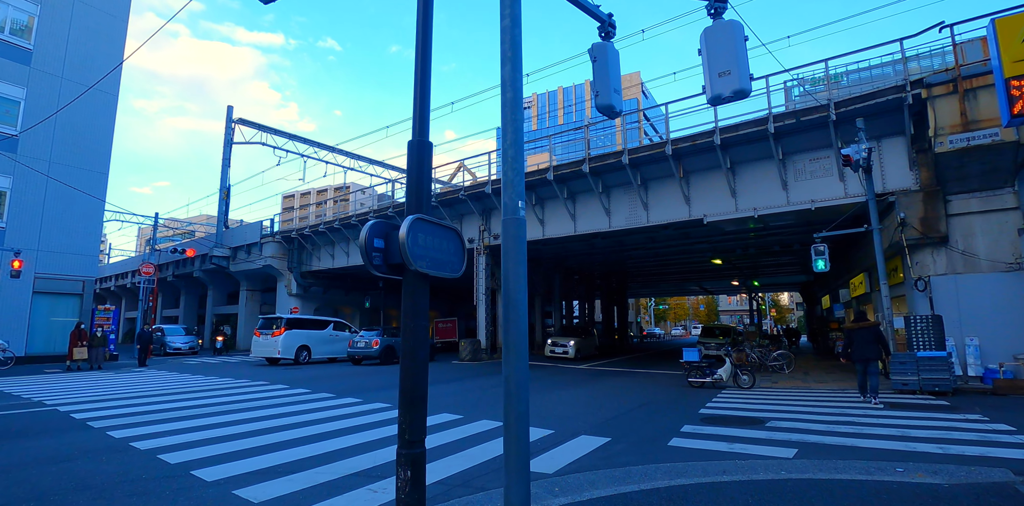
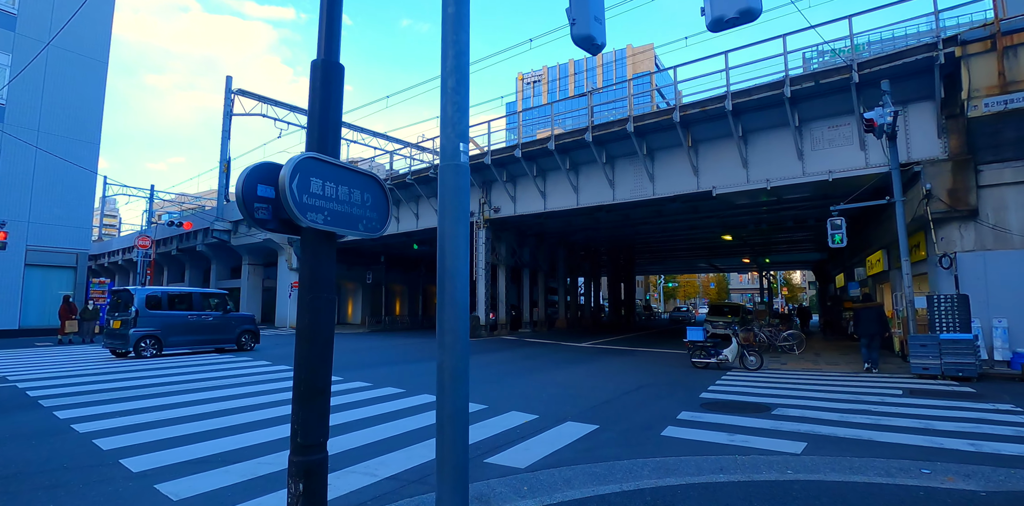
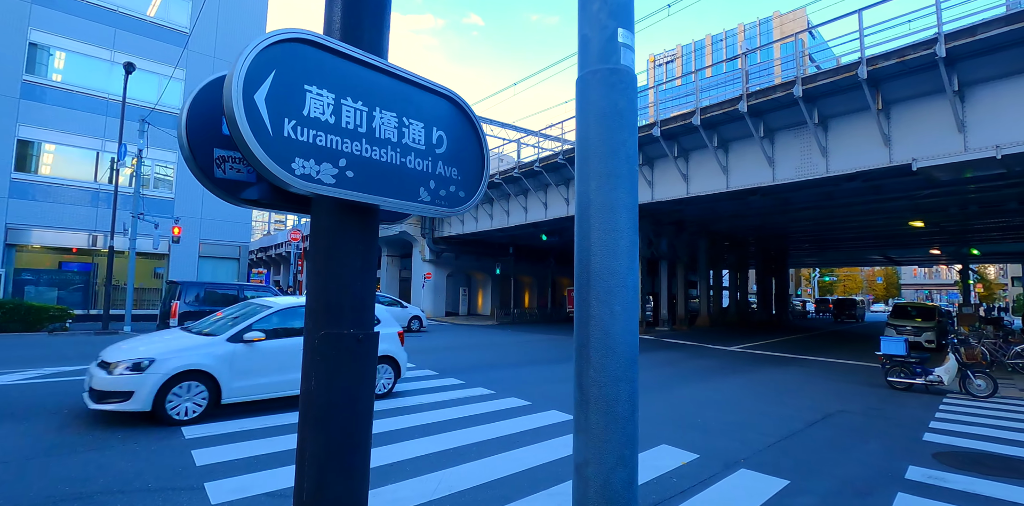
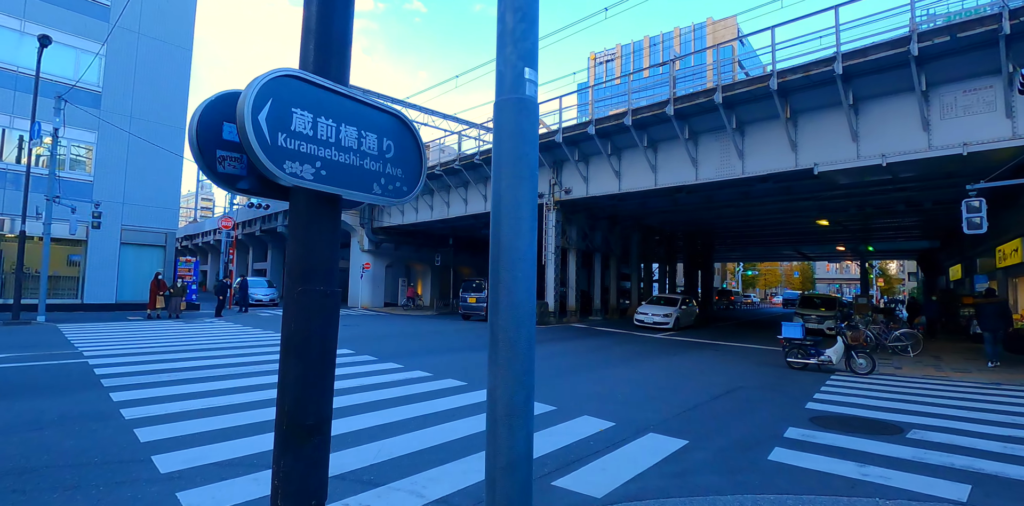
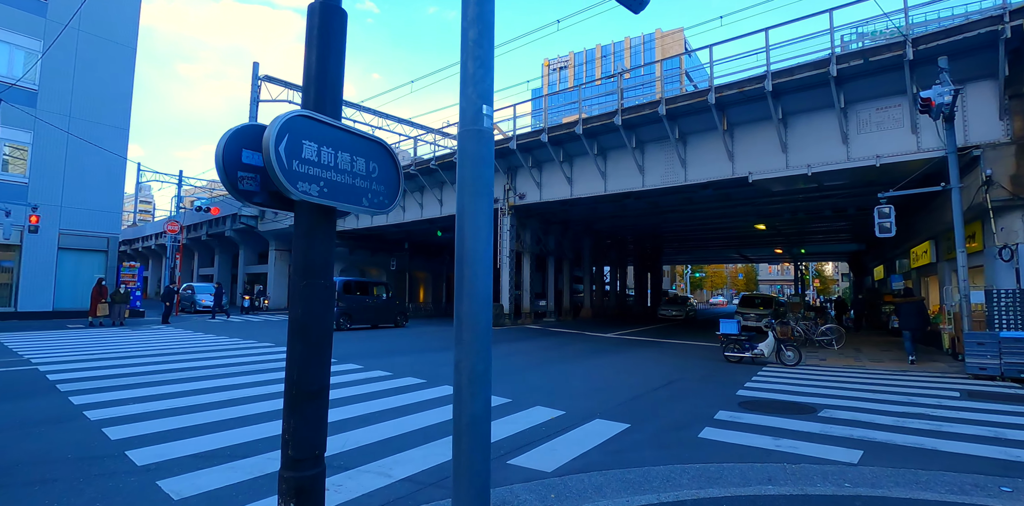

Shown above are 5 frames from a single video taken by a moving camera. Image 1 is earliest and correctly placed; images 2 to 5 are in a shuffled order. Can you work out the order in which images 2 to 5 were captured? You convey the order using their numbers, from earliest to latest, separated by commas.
2, 5, 4, 3
